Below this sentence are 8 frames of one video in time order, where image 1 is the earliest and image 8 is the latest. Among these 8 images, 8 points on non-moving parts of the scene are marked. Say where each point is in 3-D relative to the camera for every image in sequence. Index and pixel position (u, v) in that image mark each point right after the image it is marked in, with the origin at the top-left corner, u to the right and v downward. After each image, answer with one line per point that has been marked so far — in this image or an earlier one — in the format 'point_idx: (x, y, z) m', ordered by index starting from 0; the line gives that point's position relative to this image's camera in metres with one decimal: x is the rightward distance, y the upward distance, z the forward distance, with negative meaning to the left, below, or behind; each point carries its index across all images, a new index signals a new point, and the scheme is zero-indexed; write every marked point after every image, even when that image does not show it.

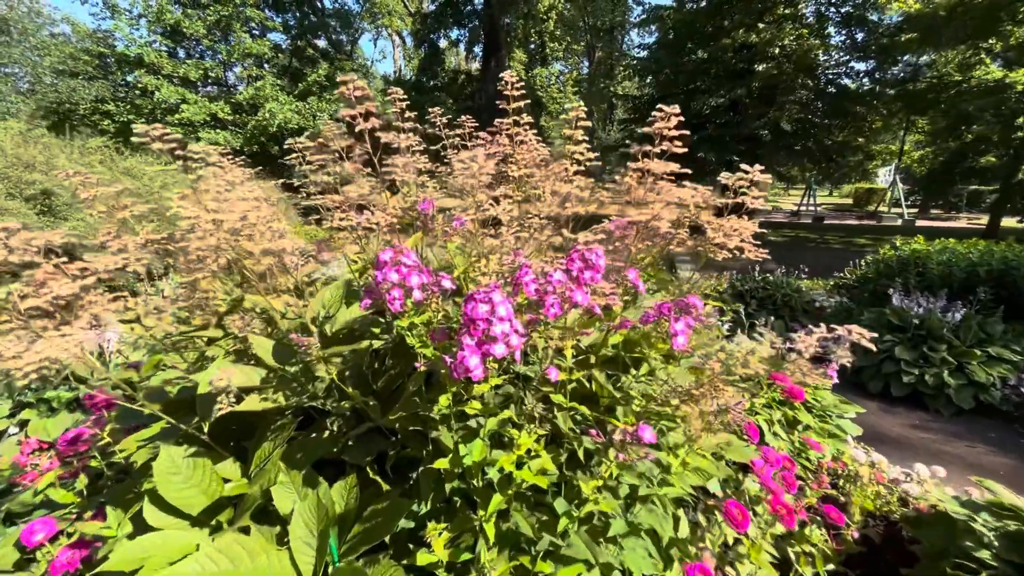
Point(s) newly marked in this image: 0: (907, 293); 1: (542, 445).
0: (+4.1, 0.0, +4.9) m
1: (+0.1, -0.4, +1.3) m
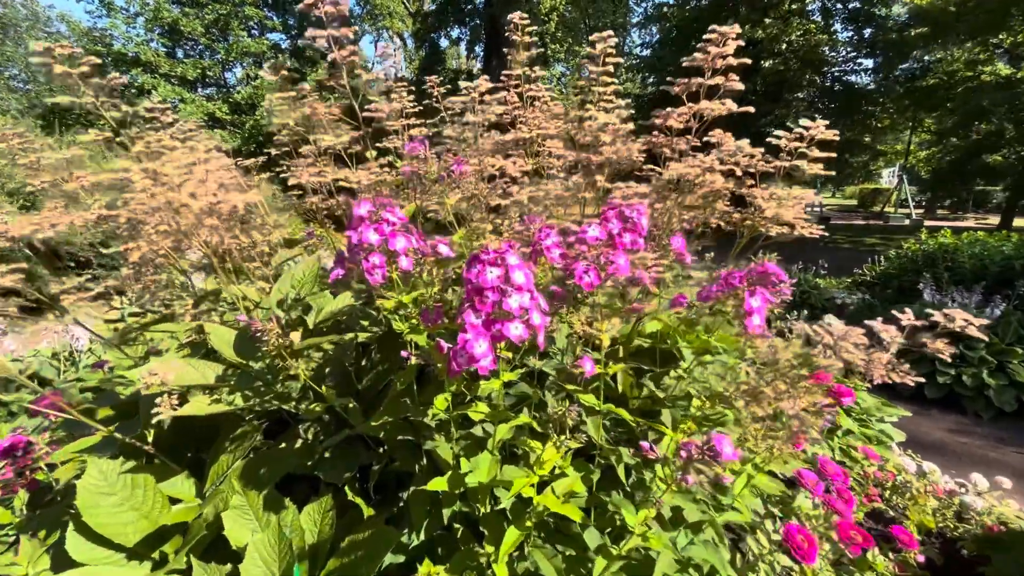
0: (+4.1, 0.0, +4.6) m
1: (+0.1, -0.4, +1.0) m
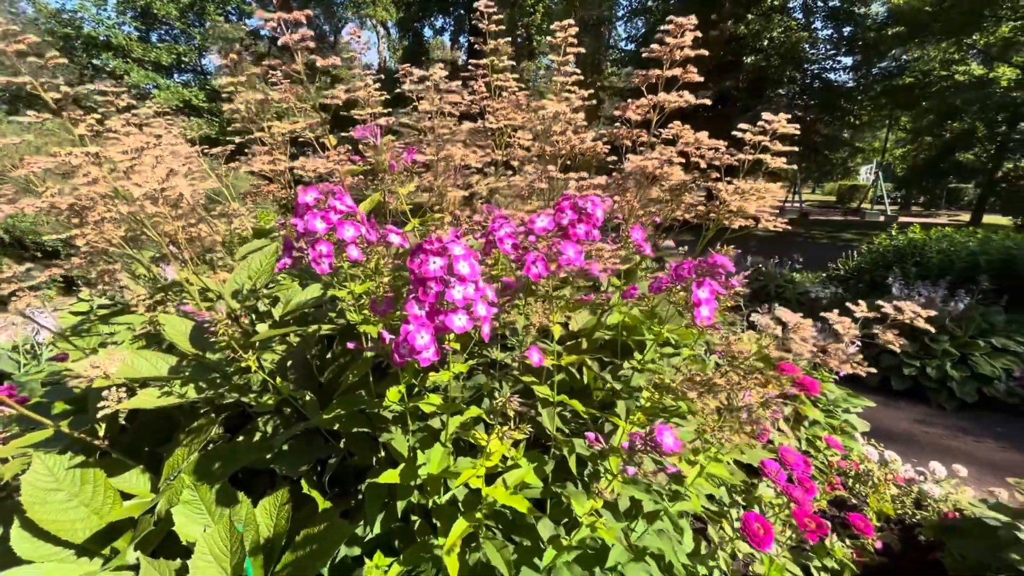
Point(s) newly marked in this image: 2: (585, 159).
0: (+3.9, +0.1, +4.7) m
1: (0.0, -0.3, +1.0) m
2: (+0.3, +0.5, +1.7) m
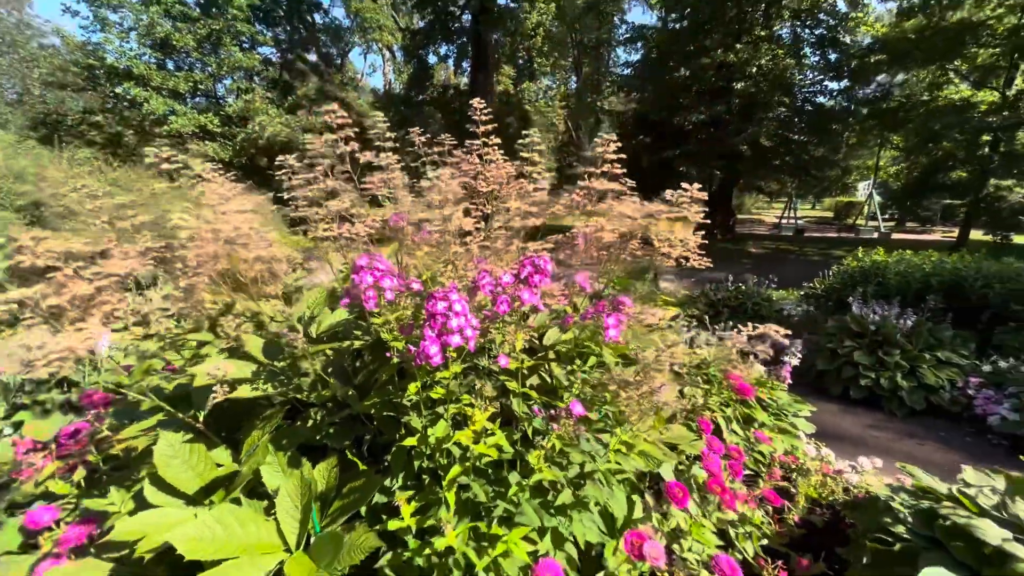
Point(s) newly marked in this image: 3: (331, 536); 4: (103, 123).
0: (+3.9, -0.1, +5.2) m
1: (0.0, -0.4, +1.5) m
2: (+0.2, +0.4, +2.3) m
3: (-0.5, -0.7, +1.4) m
4: (-11.2, +4.4, +12.8) m
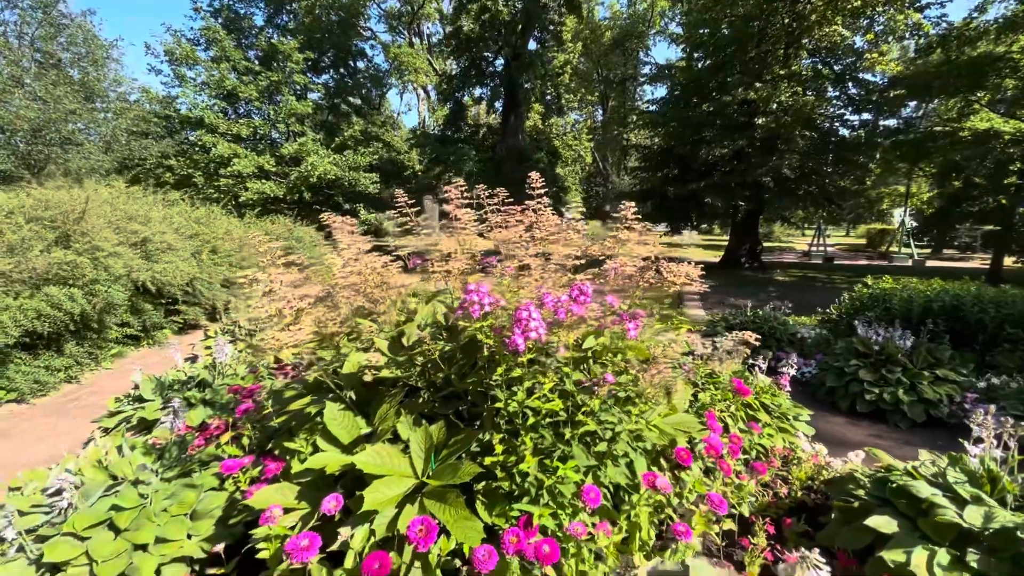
0: (+4.3, -0.4, +5.7) m
1: (+0.2, -0.5, +2.2) m
2: (+0.5, +0.2, +3.0) m
3: (-0.3, -0.8, +2.1) m
4: (-10.3, +3.7, +14.4) m
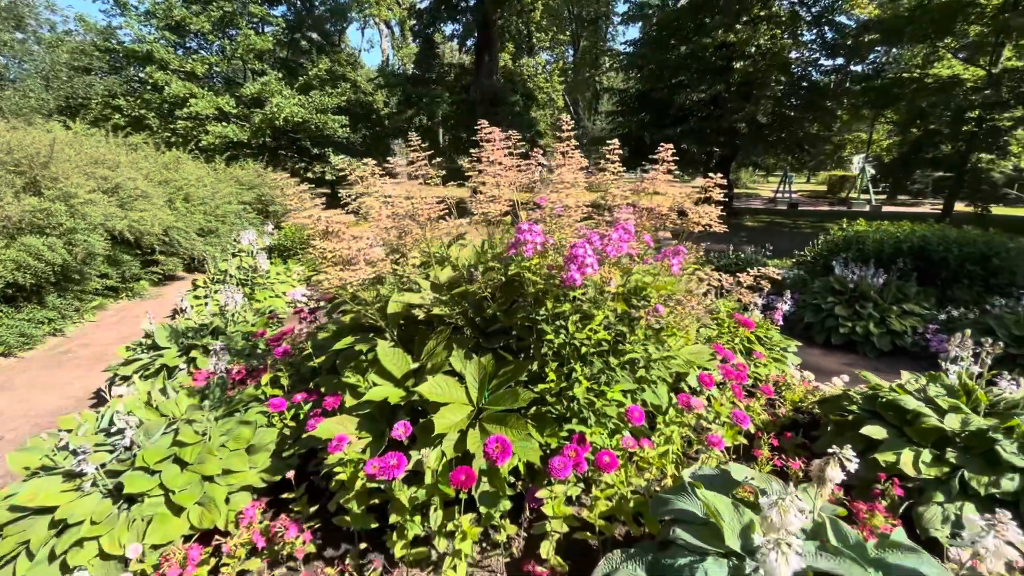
0: (+4.3, +0.3, +6.1) m
1: (+0.4, -0.2, +2.4) m
2: (+0.7, +0.6, +3.1) m
3: (0.0, -0.5, +2.3) m
4: (-10.9, +5.1, +13.3) m
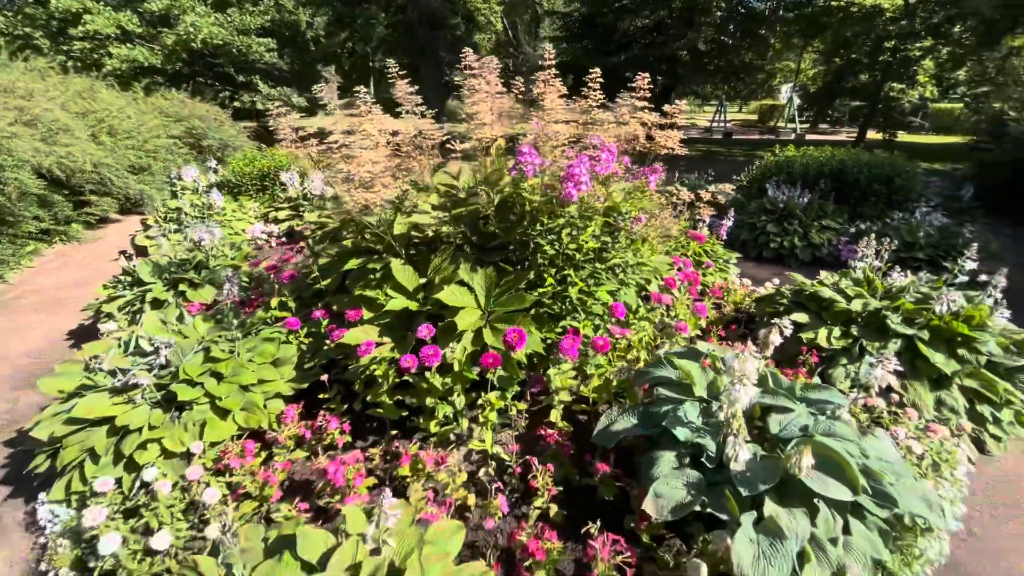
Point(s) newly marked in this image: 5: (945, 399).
0: (+3.8, +1.5, +6.8) m
1: (+0.5, +0.3, +2.8) m
2: (+0.6, +1.2, +3.4) m
3: (0.0, 0.0, +2.7) m
4: (-12.3, +6.4, +11.5) m
5: (+2.6, -0.7, +2.8) m
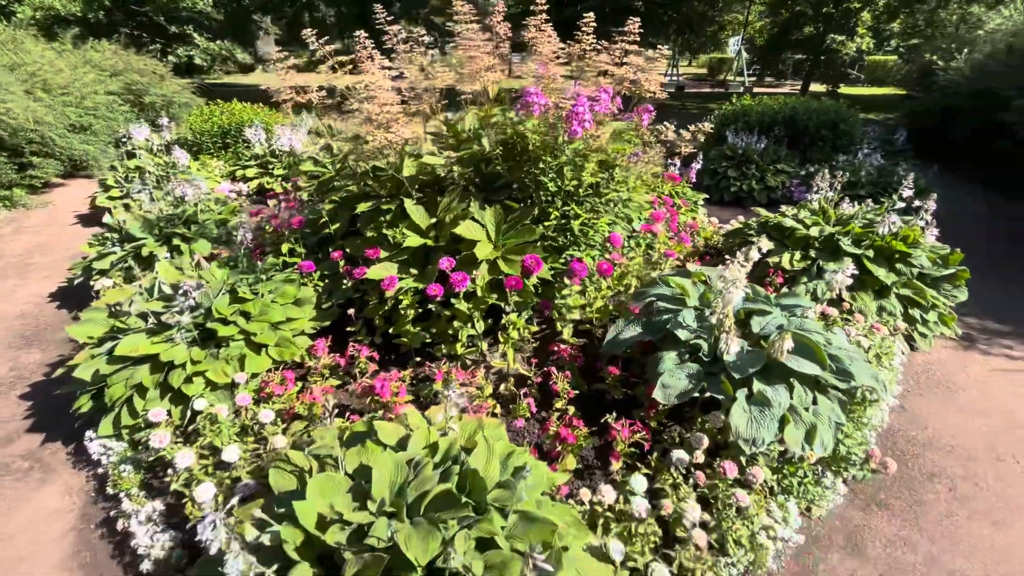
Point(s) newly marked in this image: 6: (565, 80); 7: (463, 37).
0: (+3.4, +2.4, +7.3) m
1: (+0.5, +0.7, +3.0) m
2: (+0.5, +1.7, +3.6) m
3: (0.0, +0.4, +2.9) m
4: (-13.2, +6.9, +10.1) m
5: (+2.7, -0.1, +3.4) m
6: (+0.4, +1.4, +3.2) m
7: (-0.3, +1.7, +3.2) m
